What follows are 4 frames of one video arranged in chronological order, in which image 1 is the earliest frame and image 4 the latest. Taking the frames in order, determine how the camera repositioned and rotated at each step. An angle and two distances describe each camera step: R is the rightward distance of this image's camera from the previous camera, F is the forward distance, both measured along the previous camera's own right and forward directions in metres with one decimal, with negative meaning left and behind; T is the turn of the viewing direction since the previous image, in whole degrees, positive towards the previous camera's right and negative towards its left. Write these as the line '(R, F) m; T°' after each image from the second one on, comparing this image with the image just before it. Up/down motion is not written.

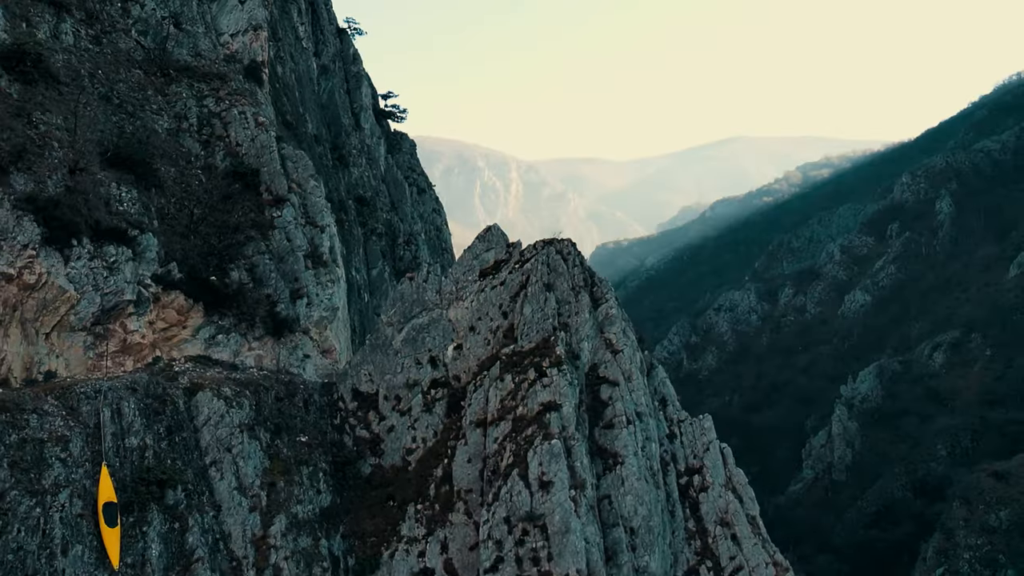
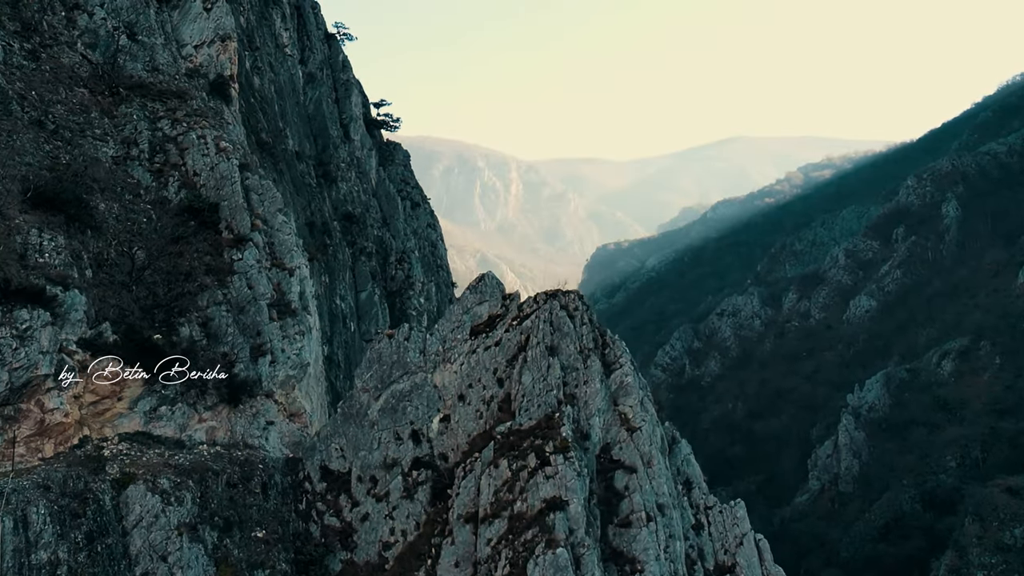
(+0.1, +2.8) m; 0°
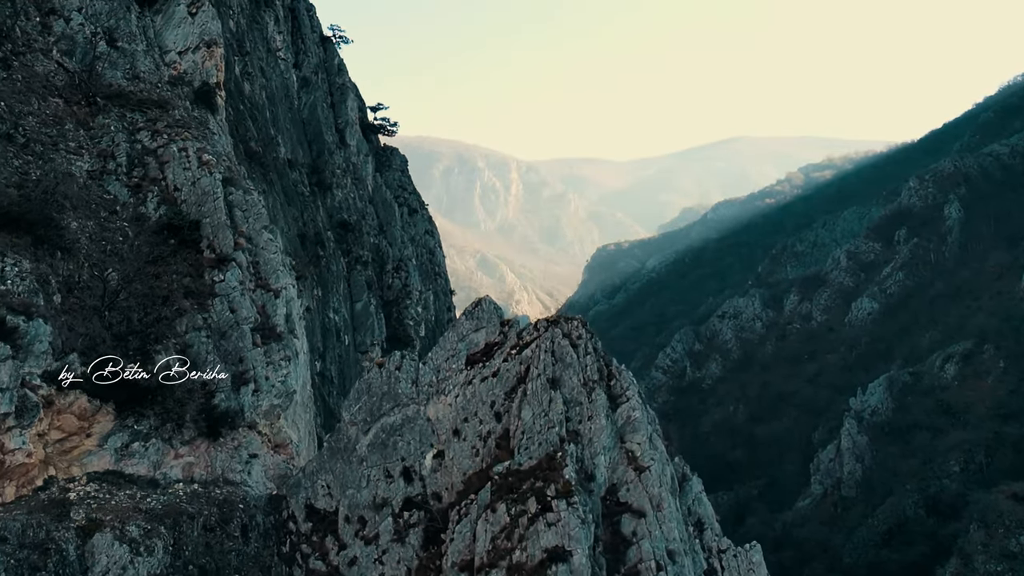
(0.0, +1.1) m; 0°
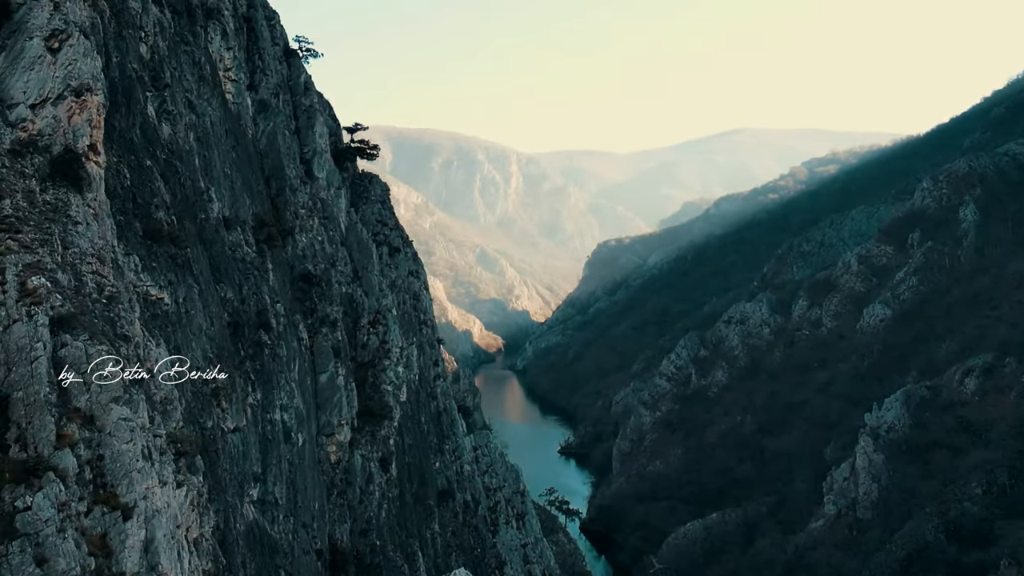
(+0.2, +6.6) m; 0°
